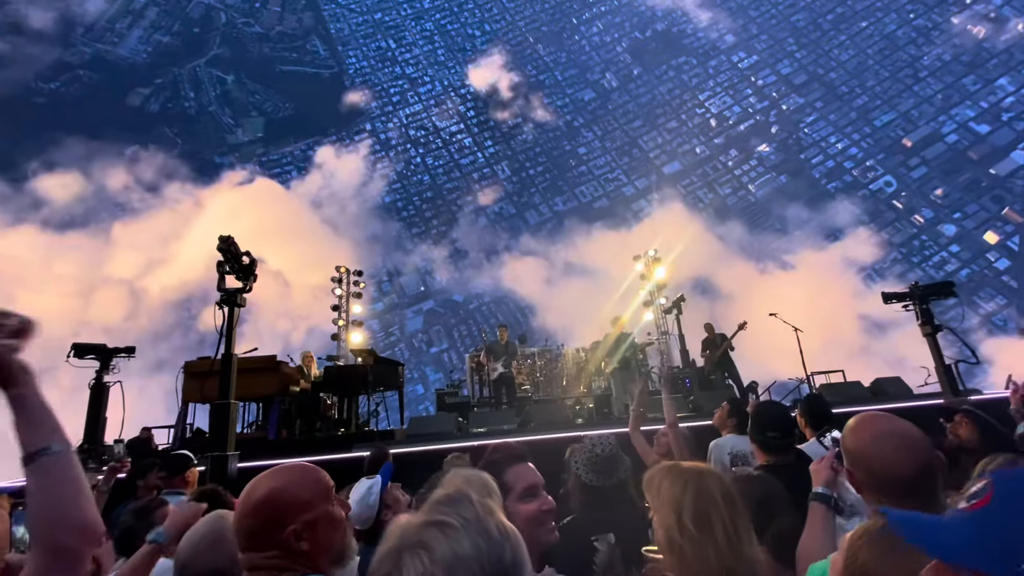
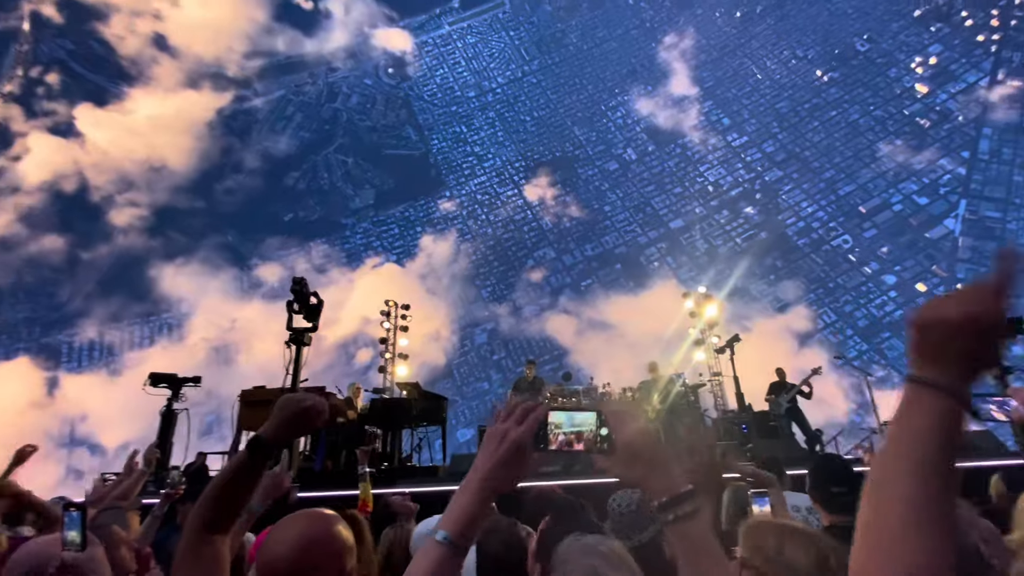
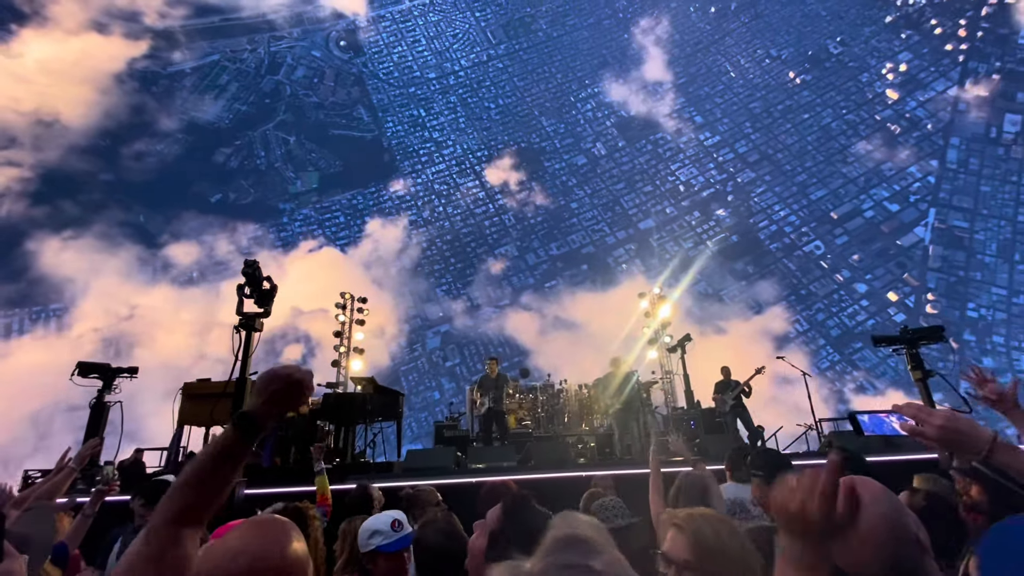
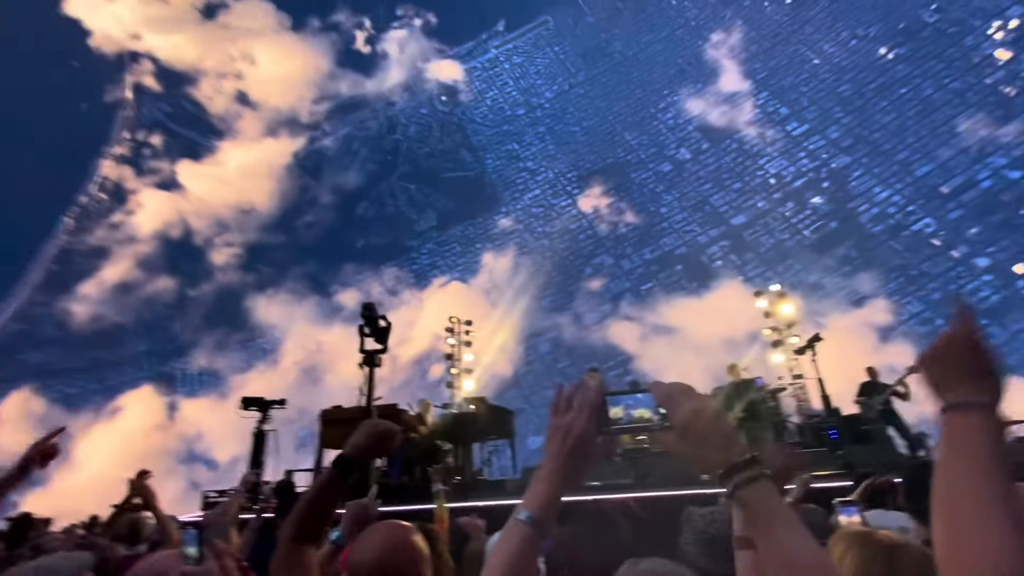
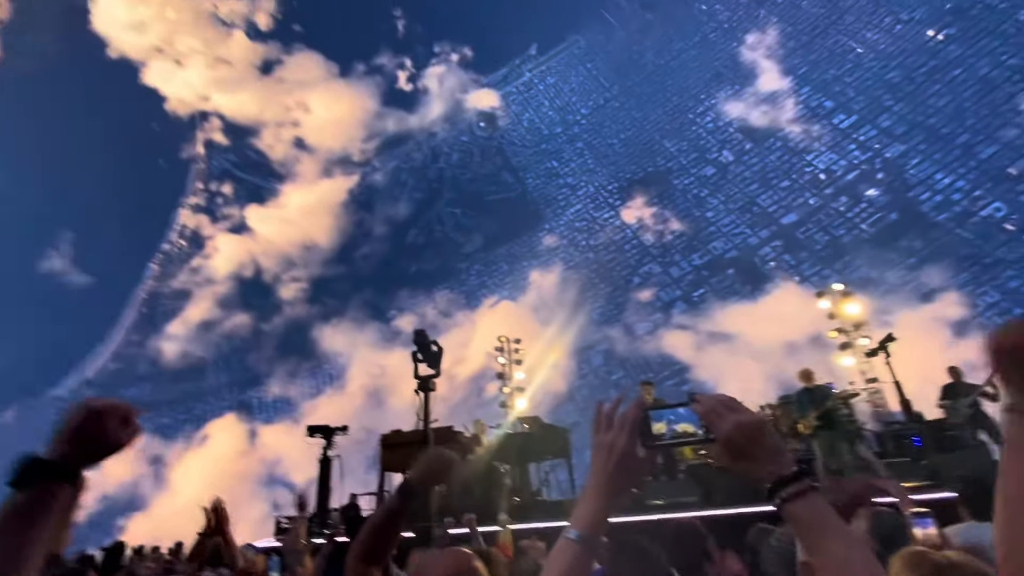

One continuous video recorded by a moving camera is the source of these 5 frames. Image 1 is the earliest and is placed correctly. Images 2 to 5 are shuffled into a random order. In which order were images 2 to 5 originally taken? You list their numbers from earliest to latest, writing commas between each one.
3, 2, 4, 5
